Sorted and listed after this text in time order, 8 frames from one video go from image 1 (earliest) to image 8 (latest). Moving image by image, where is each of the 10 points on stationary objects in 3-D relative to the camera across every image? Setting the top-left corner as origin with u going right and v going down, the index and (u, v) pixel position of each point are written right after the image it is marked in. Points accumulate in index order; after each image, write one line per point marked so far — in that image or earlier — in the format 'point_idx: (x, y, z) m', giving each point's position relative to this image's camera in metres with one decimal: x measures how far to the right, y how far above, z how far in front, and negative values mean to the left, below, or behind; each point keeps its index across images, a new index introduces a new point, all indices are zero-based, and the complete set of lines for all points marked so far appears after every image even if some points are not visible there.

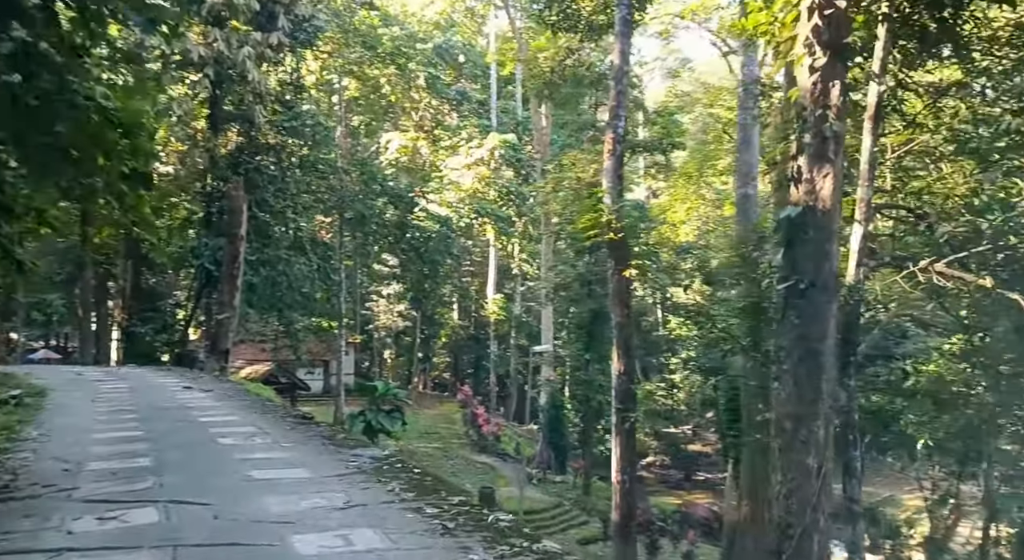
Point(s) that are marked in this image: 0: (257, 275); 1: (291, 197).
0: (-5.1, +0.1, +18.5) m
1: (-4.3, +1.6, +18.1) m
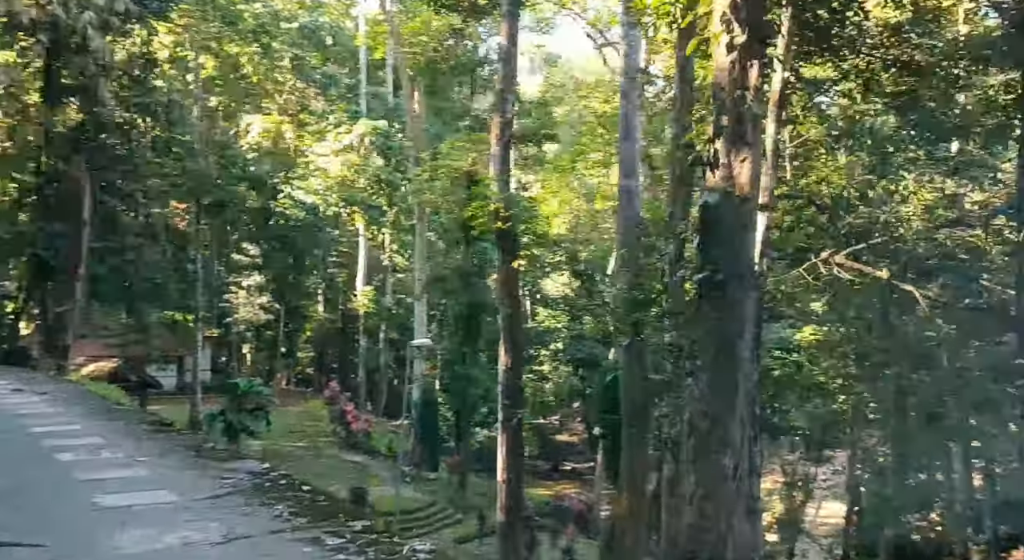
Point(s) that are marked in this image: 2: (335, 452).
0: (-7.5, +0.3, +17.2) m
1: (-6.6, +1.8, +16.8) m
2: (-3.3, -3.3, +17.6) m
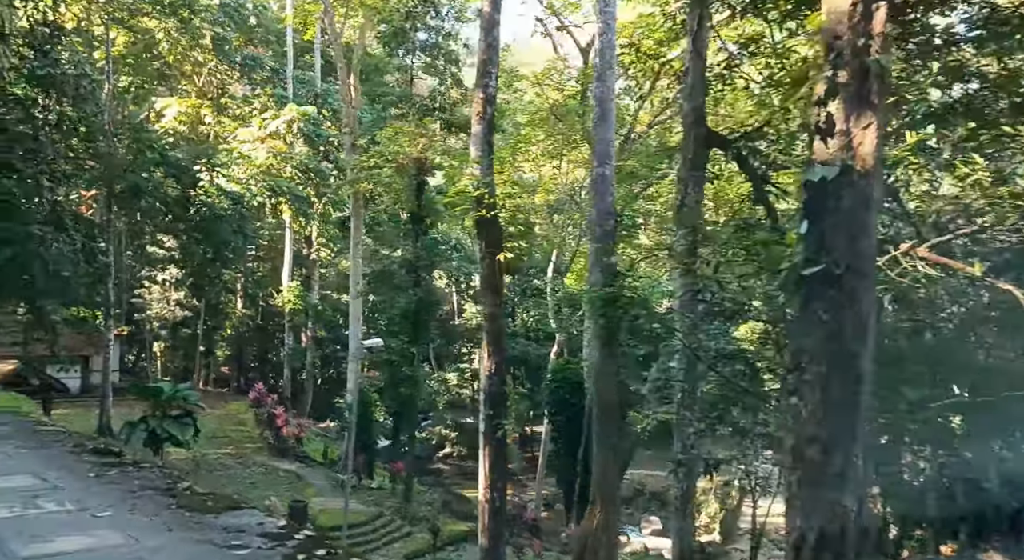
0: (-8.4, +0.4, +15.6) m
1: (-7.5, +1.9, +15.4) m
2: (-4.3, -3.1, +16.4) m
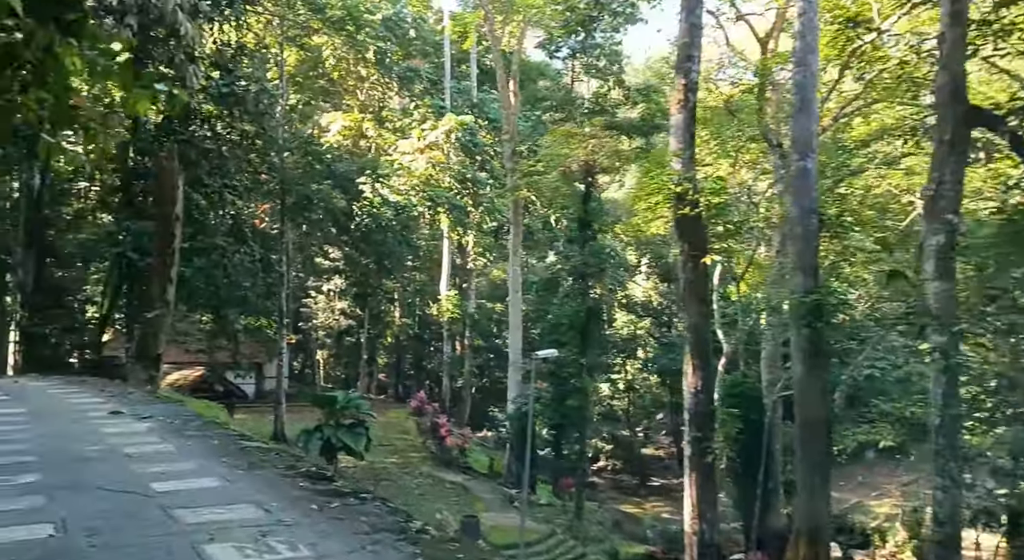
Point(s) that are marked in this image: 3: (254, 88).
0: (-5.6, +0.2, +16.2) m
1: (-4.8, +1.8, +15.8) m
2: (-1.4, -3.3, +16.3) m
3: (-4.3, +3.2, +15.6) m
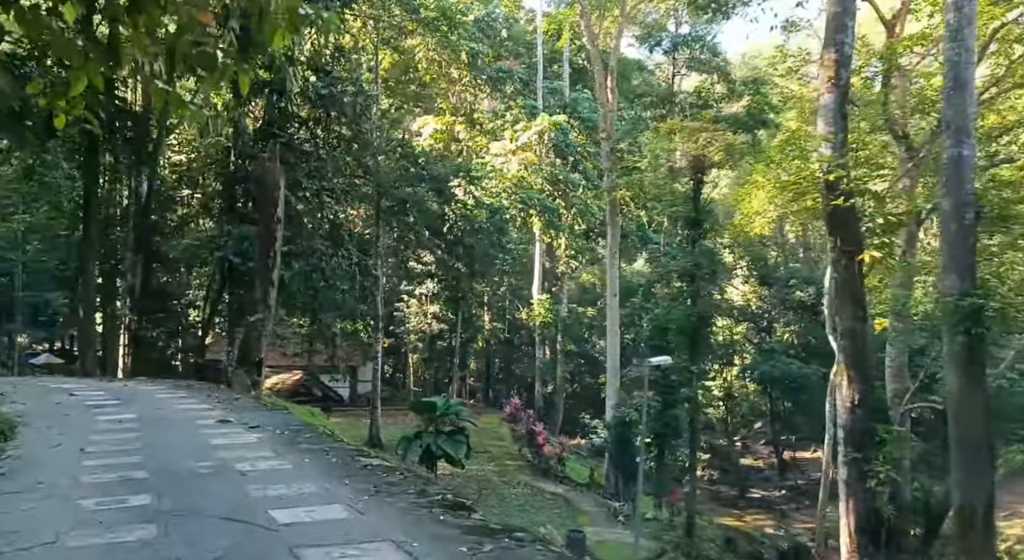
0: (-3.9, +0.2, +16.1) m
1: (-3.1, +1.7, +15.7) m
2: (+0.3, -3.4, +15.8) m
3: (-2.7, +3.1, +15.4) m
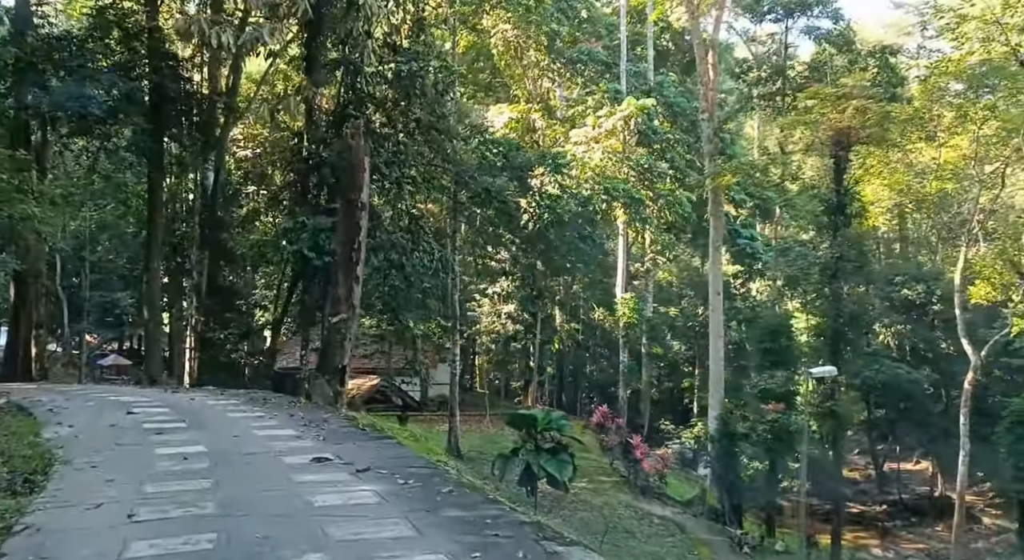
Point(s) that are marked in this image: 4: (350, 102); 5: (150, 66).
0: (-2.4, +0.2, +14.8) m
1: (-1.6, +1.8, +14.3) m
2: (+1.8, -3.3, +14.3) m
3: (-1.2, +3.2, +14.0) m
4: (-2.3, +2.6, +13.4) m
5: (-6.0, +3.6, +15.5) m
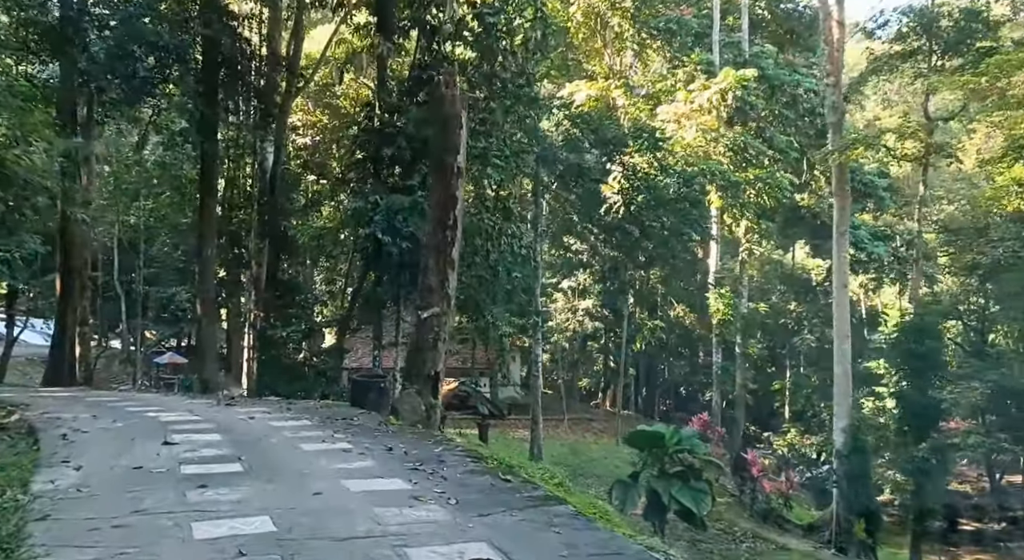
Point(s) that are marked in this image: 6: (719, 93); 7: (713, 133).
0: (-1.0, +0.3, +13.0) m
1: (-0.3, +1.9, +12.4) m
2: (+3.1, -3.2, +12.2) m
3: (+0.1, +3.3, +12.1) m
4: (-1.0, +2.7, +11.6) m
5: (-4.6, +3.8, +13.9) m
6: (+4.2, +3.7, +18.7) m
7: (+4.2, +3.0, +19.0) m
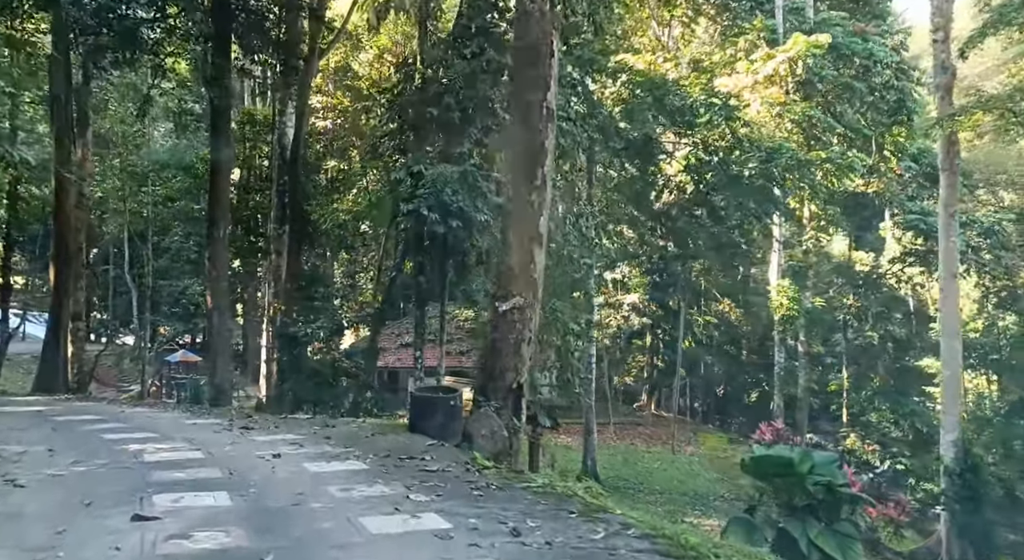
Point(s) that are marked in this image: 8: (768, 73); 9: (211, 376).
0: (-0.3, +0.5, +11.1) m
1: (+0.4, +2.0, +10.6) m
2: (+3.8, -3.0, +10.3) m
3: (+0.8, +3.4, +10.2) m
4: (-0.3, +2.8, +9.7) m
5: (-3.9, +3.9, +12.1) m
6: (+5.0, +3.9, +16.8) m
7: (+5.0, +3.1, +17.0) m
8: (+4.7, +3.7, +16.8) m
9: (-4.4, -1.4, +13.7) m
